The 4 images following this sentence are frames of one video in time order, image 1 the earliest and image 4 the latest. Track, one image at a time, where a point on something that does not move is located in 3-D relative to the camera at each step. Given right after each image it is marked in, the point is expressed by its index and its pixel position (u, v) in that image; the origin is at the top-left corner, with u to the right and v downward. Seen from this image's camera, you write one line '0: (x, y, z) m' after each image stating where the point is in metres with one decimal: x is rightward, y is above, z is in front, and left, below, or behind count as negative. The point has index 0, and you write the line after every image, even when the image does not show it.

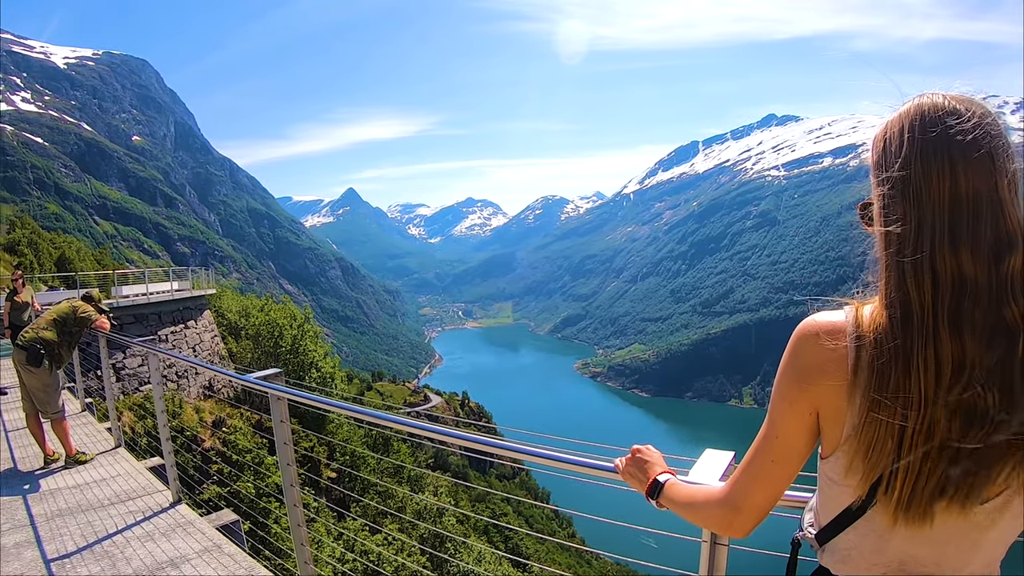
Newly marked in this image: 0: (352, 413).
0: (-2.3, -2.1, +9.8) m
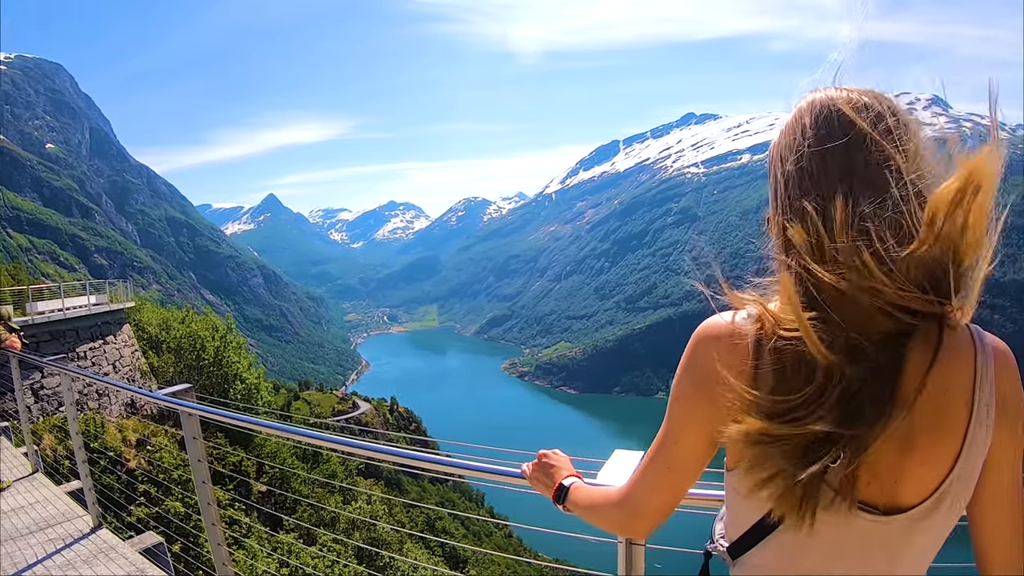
0: (-3.6, -2.2, +9.5) m
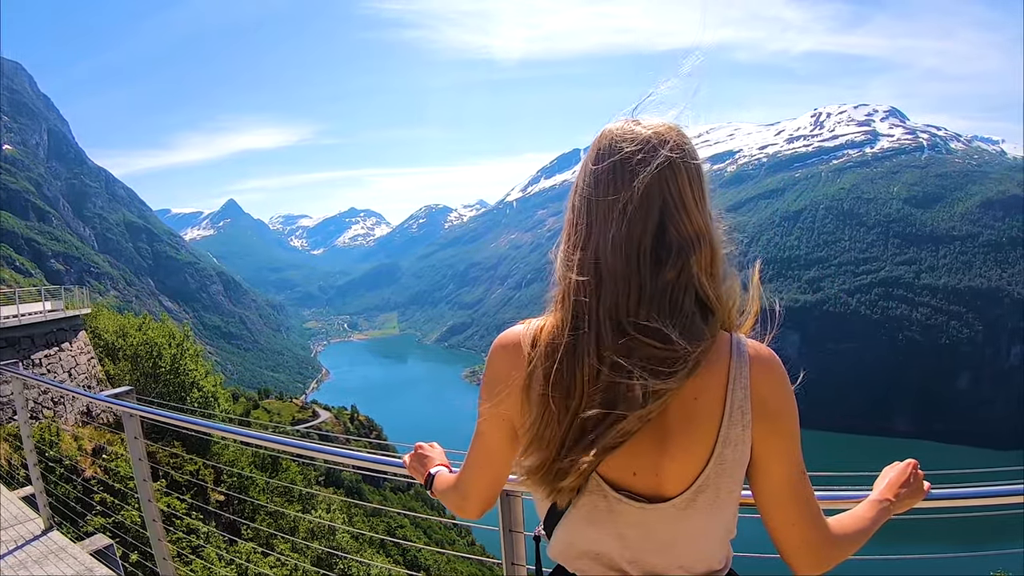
0: (-4.3, -2.4, +9.3) m
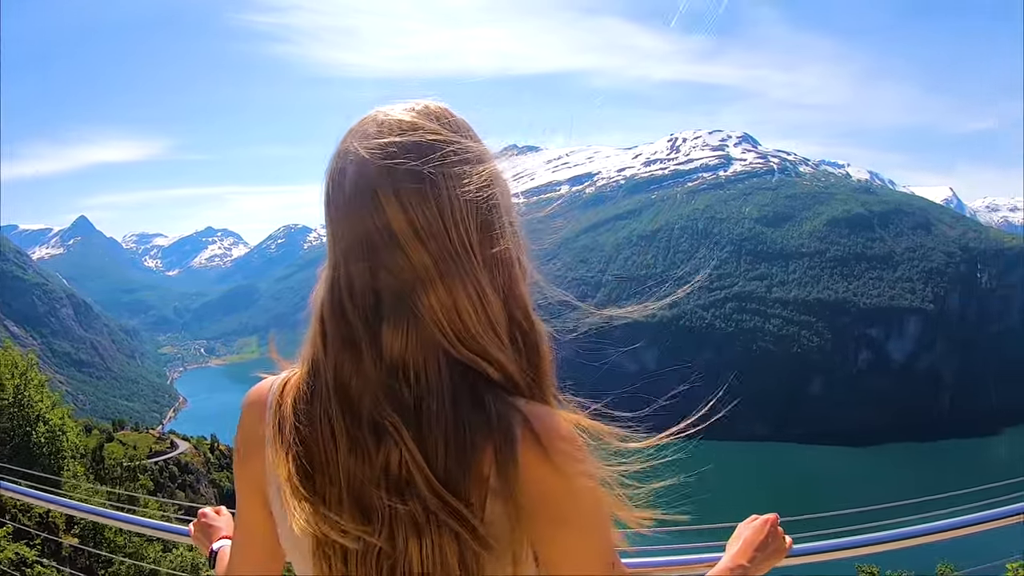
0: (-6.8, -2.8, +8.9) m
